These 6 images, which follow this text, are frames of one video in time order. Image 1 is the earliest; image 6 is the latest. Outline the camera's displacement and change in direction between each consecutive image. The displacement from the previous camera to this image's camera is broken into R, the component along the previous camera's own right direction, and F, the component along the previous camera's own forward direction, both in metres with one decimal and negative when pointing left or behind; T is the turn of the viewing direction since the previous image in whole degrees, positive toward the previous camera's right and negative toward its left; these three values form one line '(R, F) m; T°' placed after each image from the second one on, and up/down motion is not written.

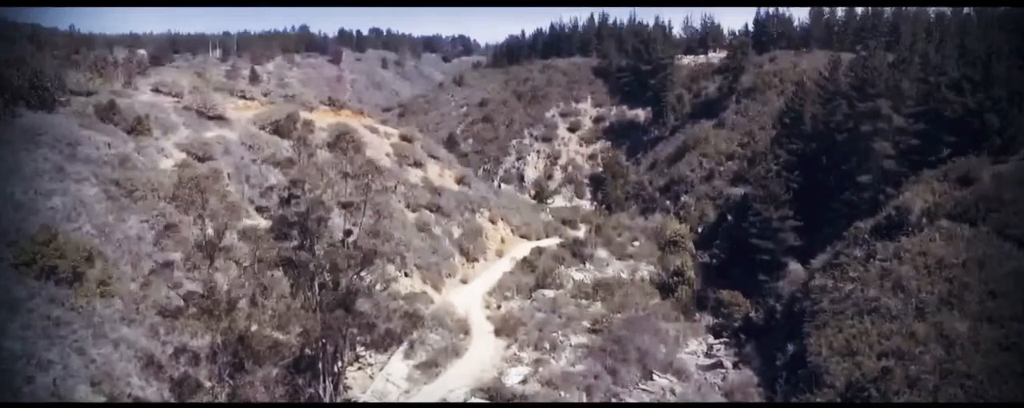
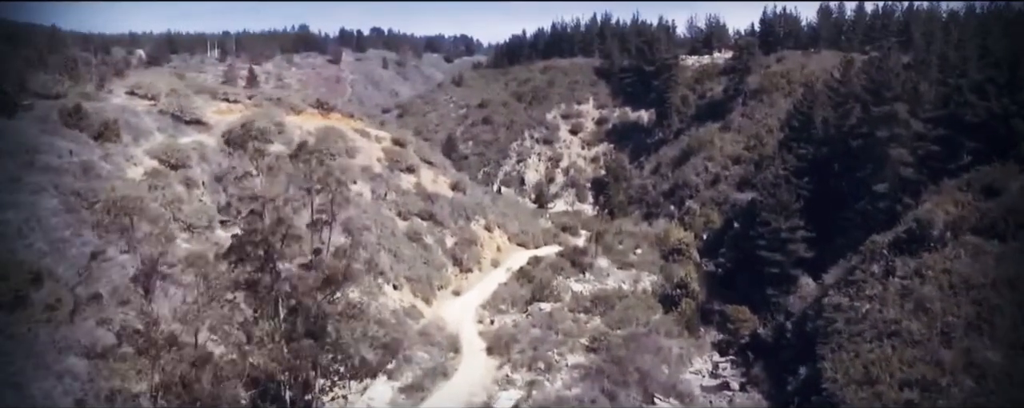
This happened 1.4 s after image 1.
(+0.3, +1.4) m; 0°
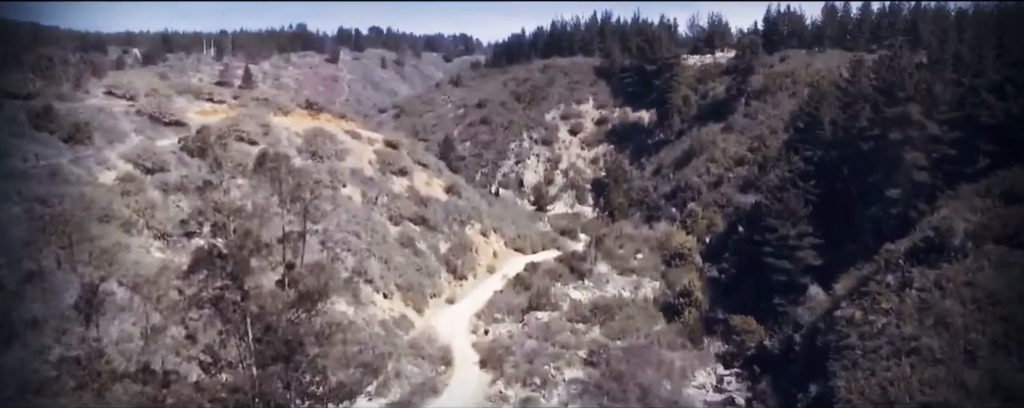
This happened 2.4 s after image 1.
(+0.2, +1.1) m; 0°
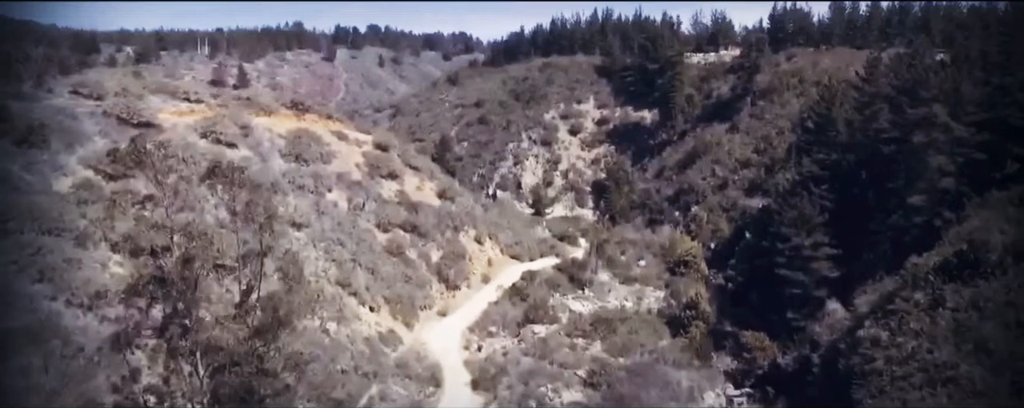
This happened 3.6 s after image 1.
(+0.2, +1.7) m; 0°
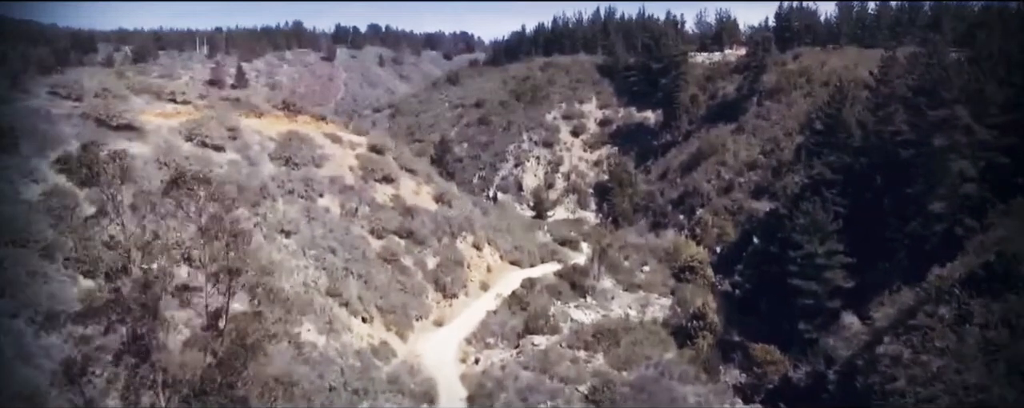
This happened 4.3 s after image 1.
(+0.1, +1.1) m; 0°
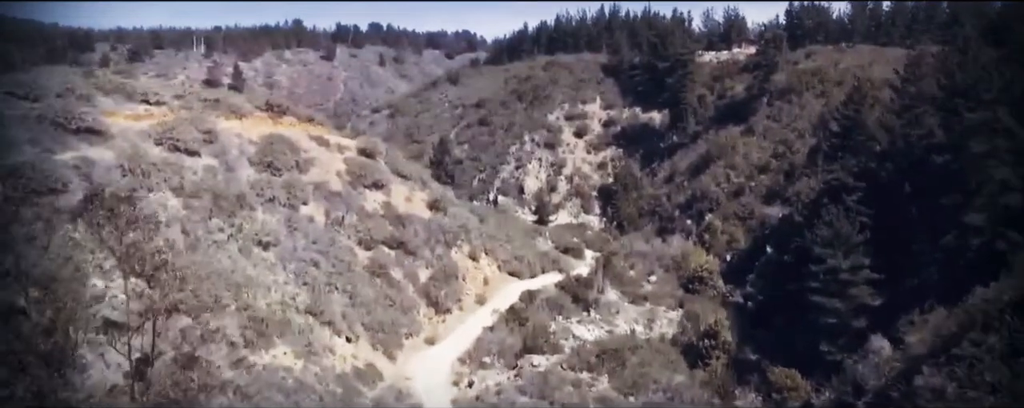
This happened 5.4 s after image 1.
(+0.2, +1.8) m; 0°
